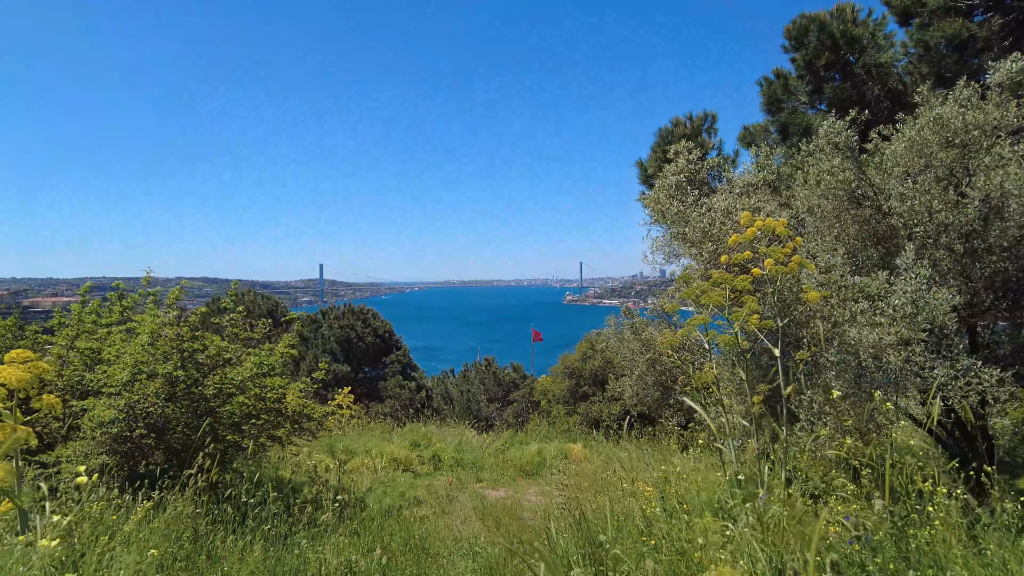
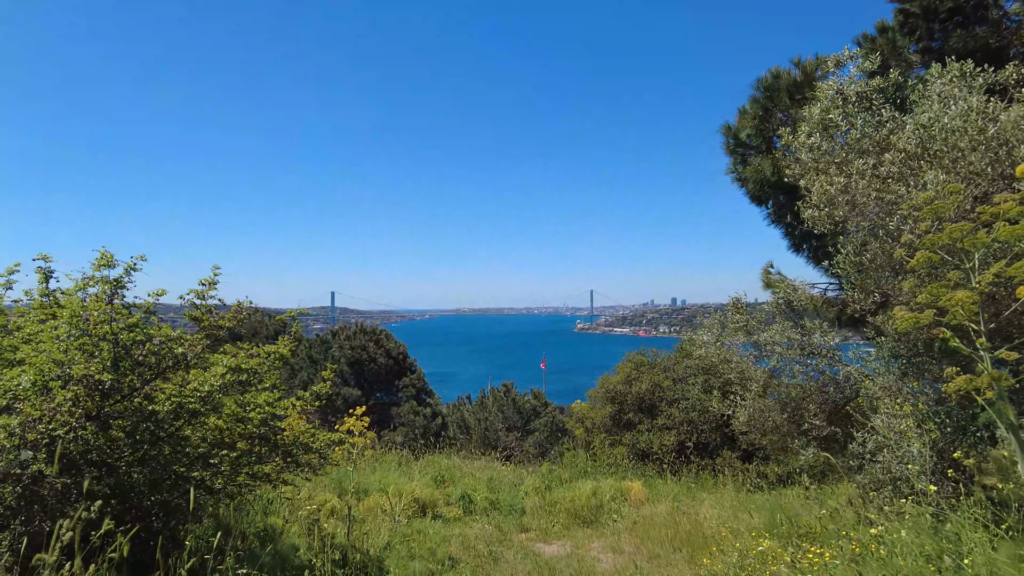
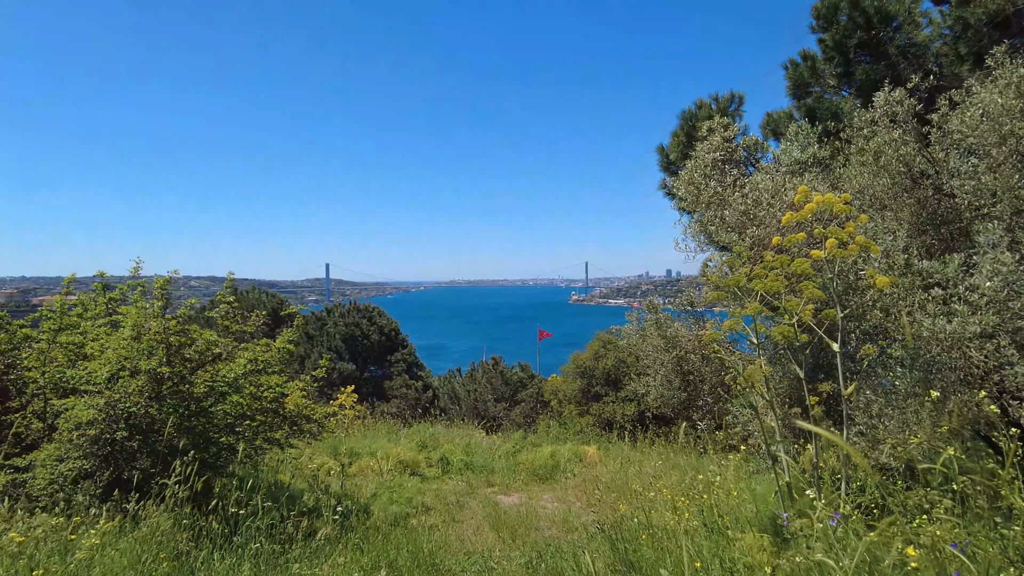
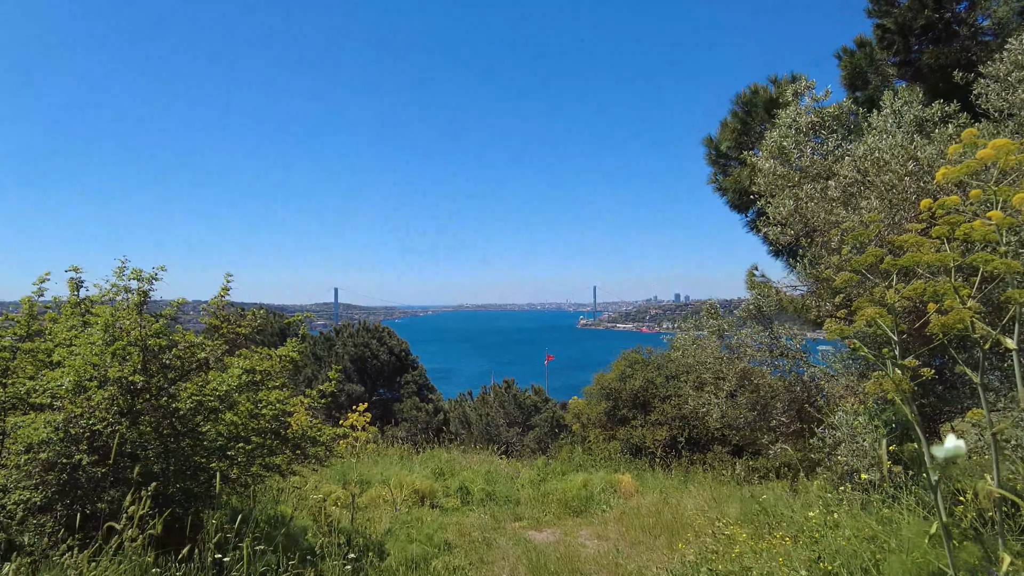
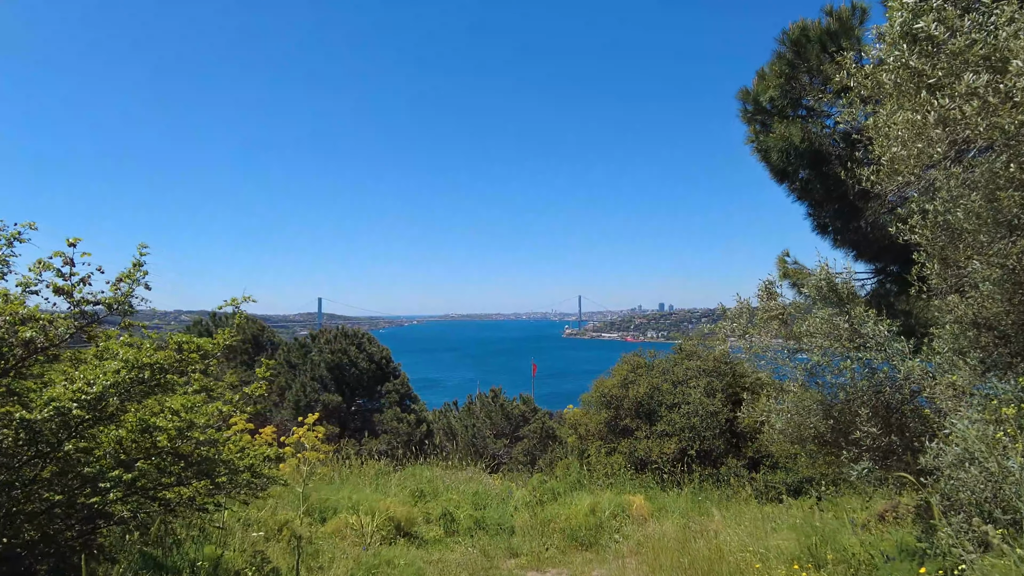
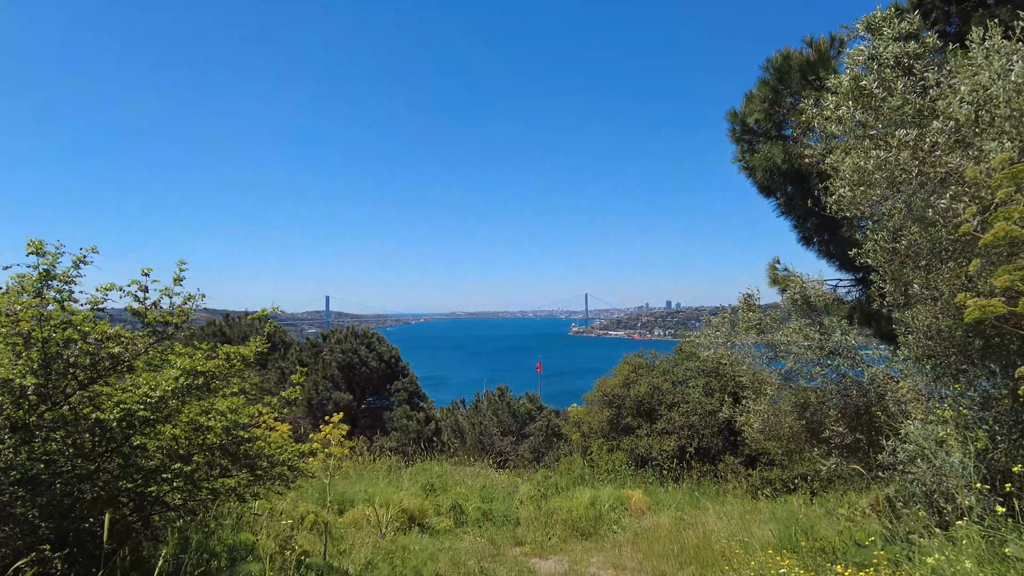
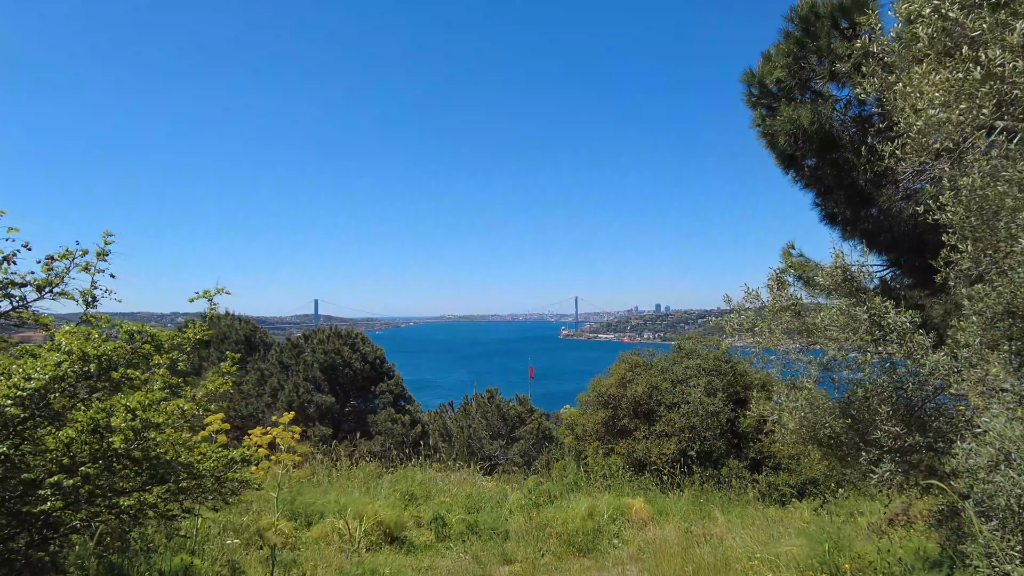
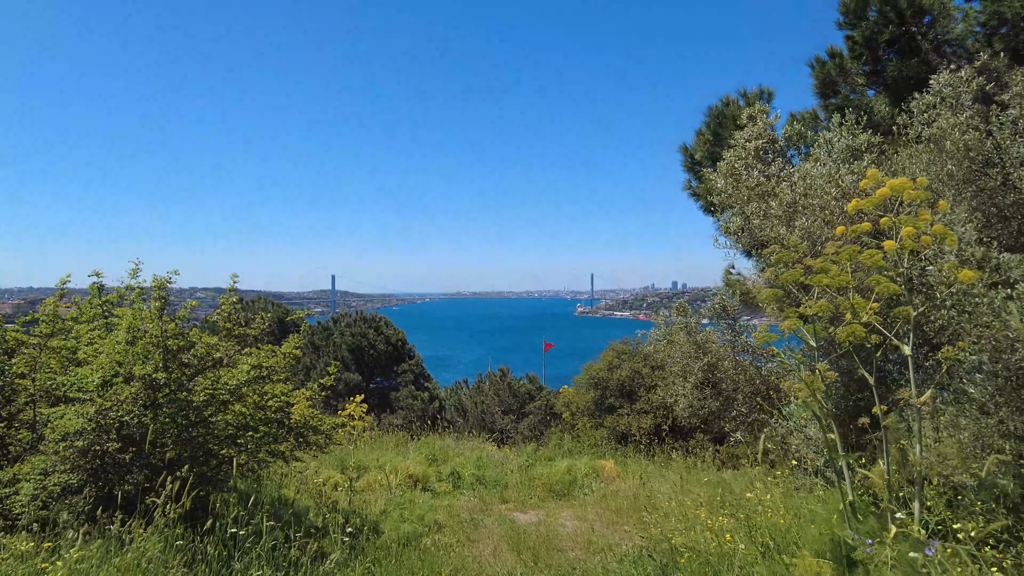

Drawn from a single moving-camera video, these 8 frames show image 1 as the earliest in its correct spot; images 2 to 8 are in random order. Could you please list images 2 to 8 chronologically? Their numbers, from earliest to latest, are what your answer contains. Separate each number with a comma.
3, 8, 4, 2, 6, 5, 7
